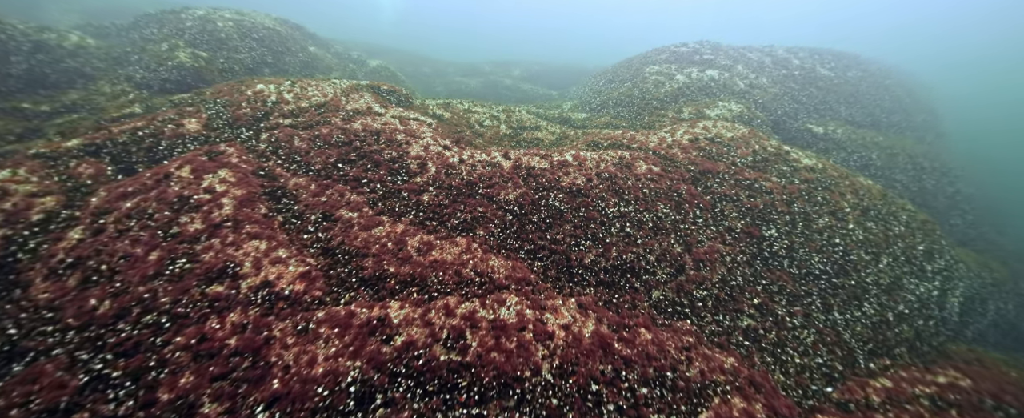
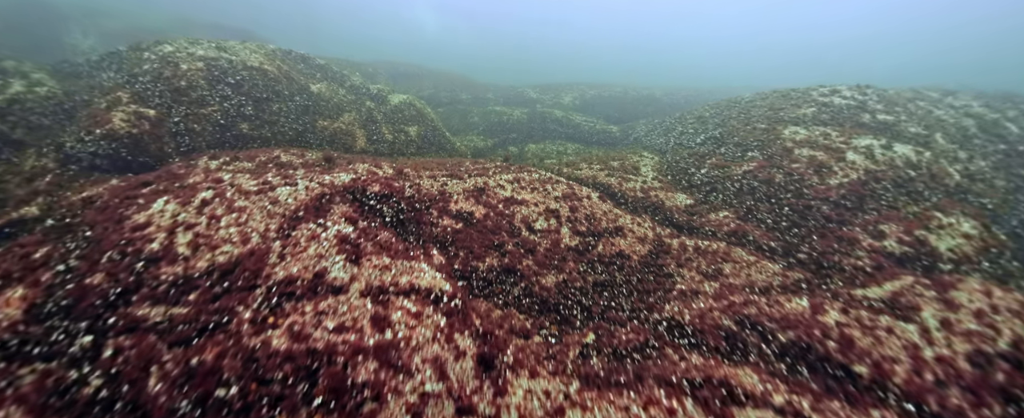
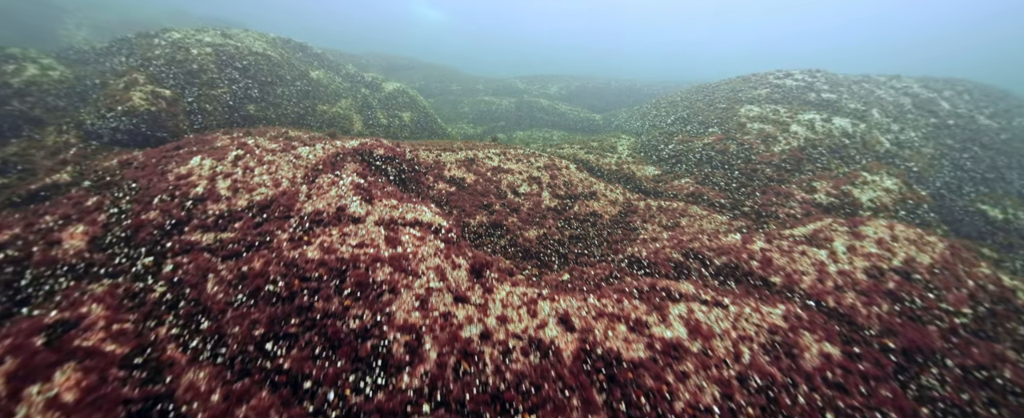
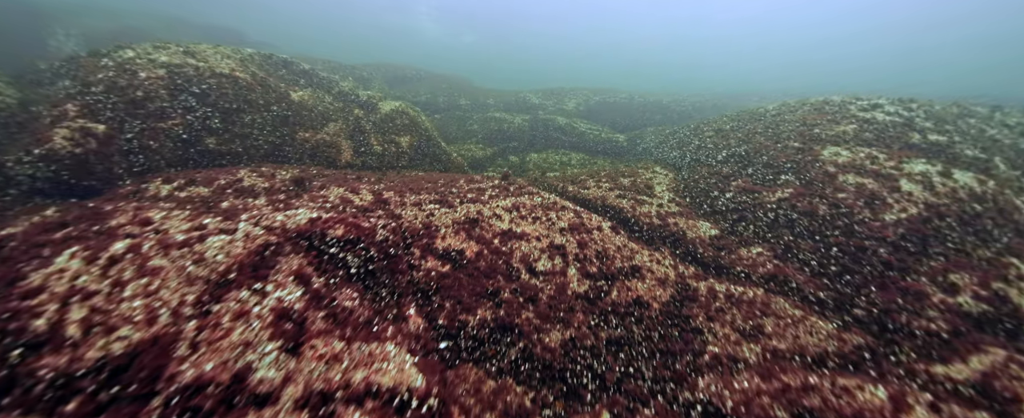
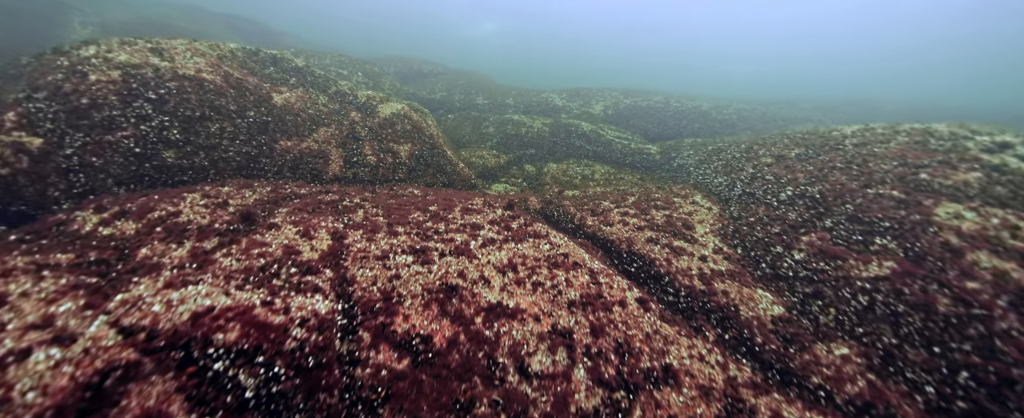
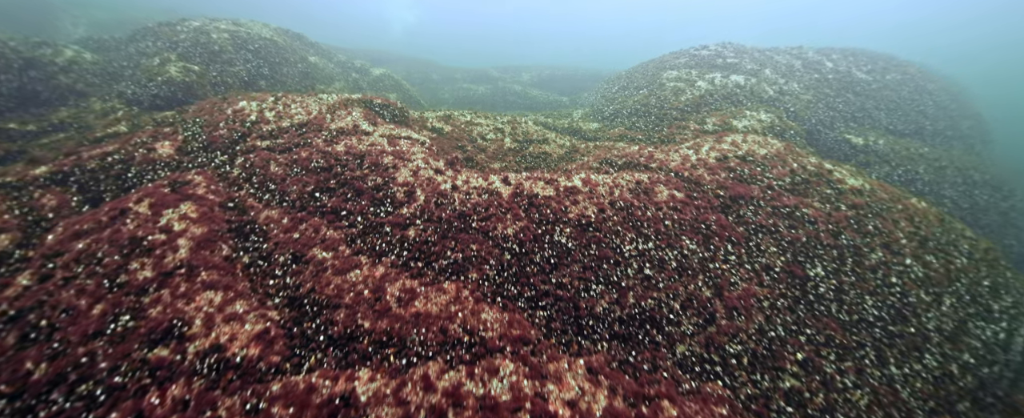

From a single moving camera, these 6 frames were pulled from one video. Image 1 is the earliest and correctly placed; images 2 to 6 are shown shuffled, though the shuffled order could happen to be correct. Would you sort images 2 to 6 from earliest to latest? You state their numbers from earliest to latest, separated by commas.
6, 3, 2, 4, 5
